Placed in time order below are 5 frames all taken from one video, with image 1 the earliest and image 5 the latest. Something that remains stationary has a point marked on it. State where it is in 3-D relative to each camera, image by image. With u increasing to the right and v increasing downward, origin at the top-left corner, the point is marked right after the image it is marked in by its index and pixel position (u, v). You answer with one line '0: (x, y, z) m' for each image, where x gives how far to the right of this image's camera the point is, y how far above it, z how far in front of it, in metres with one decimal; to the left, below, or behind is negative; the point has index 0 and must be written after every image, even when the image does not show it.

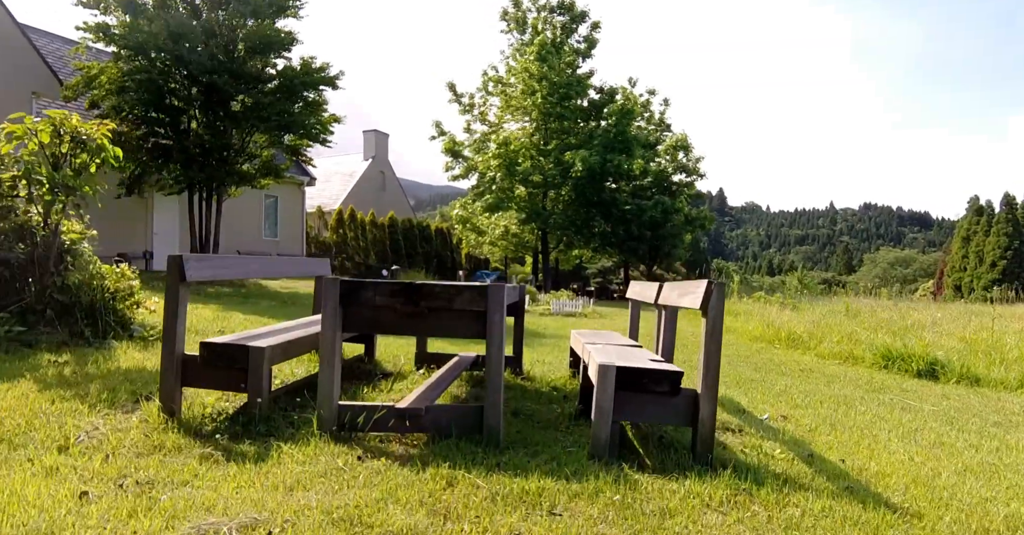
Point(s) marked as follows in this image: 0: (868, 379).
0: (+3.1, -1.0, +6.3) m
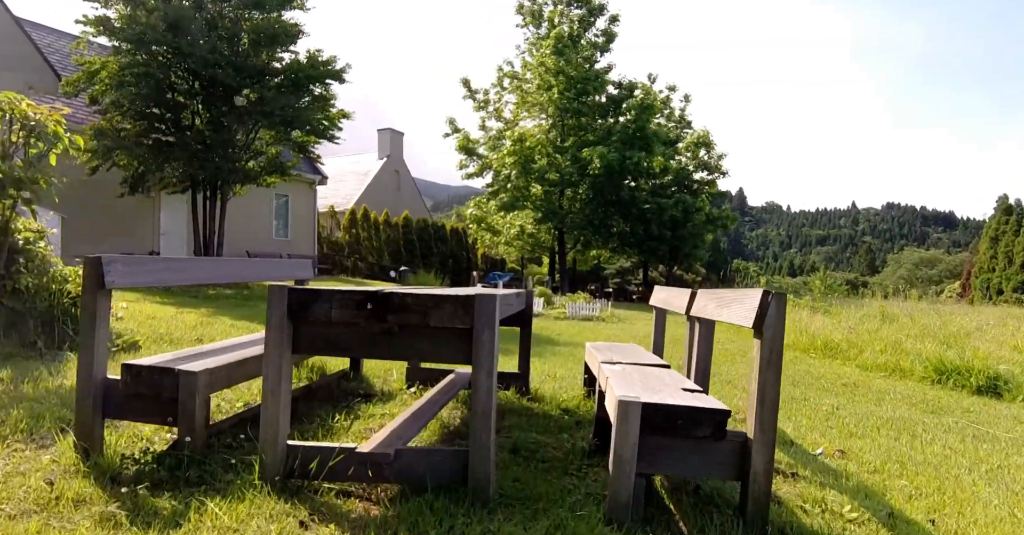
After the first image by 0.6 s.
0: (+3.2, -1.0, +5.6) m
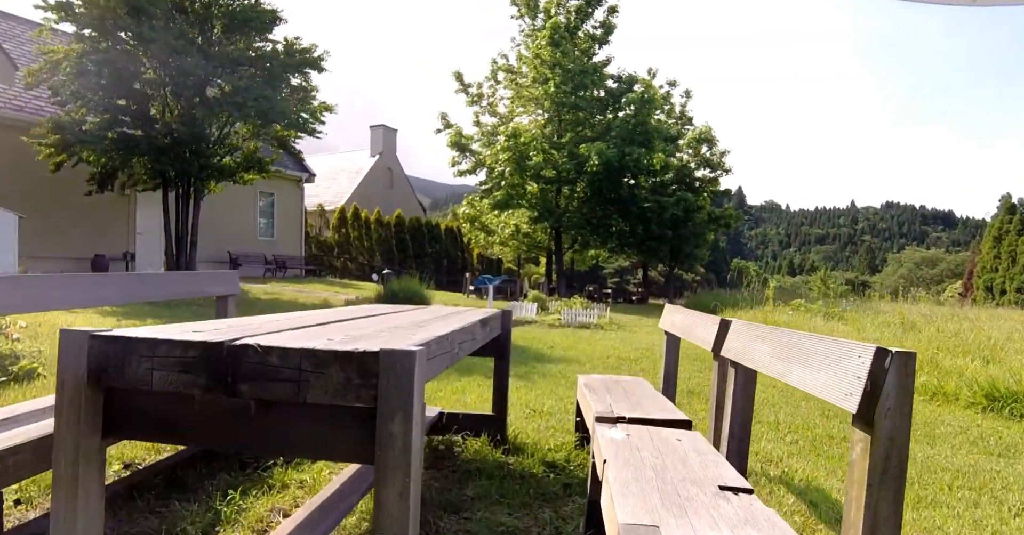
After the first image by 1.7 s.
0: (+3.1, -1.1, +4.7) m
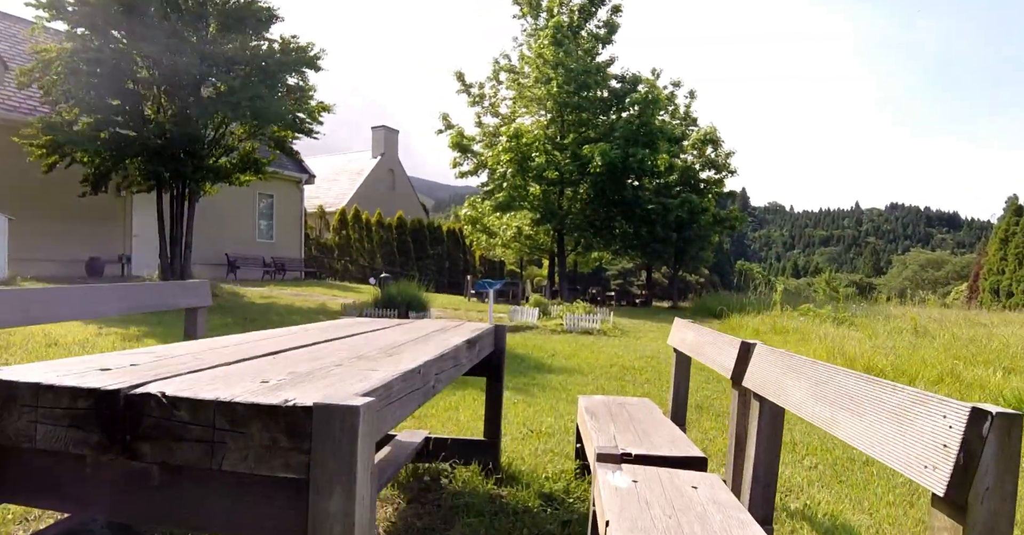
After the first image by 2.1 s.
0: (+3.0, -1.1, +4.4) m
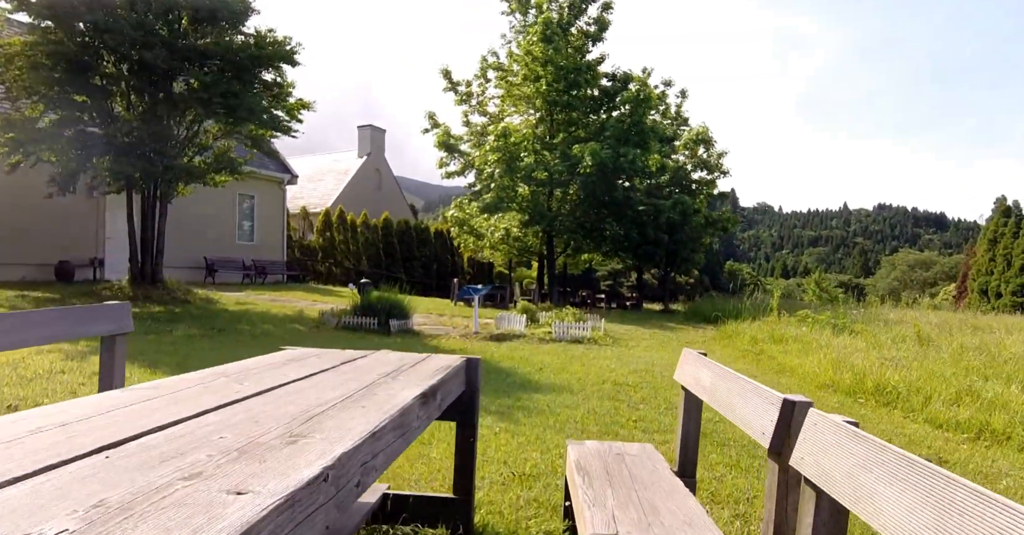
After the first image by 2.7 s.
0: (+2.9, -1.2, +3.9) m
